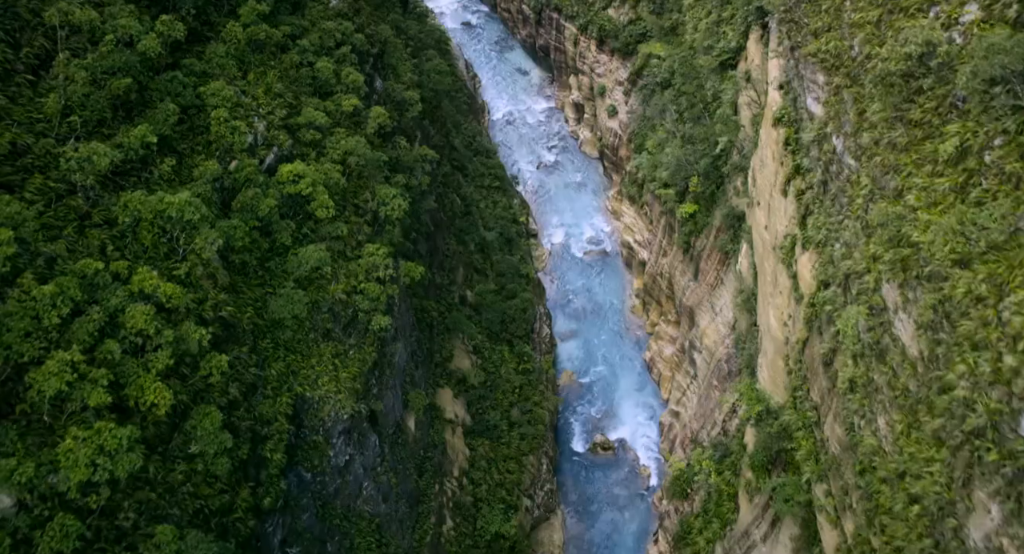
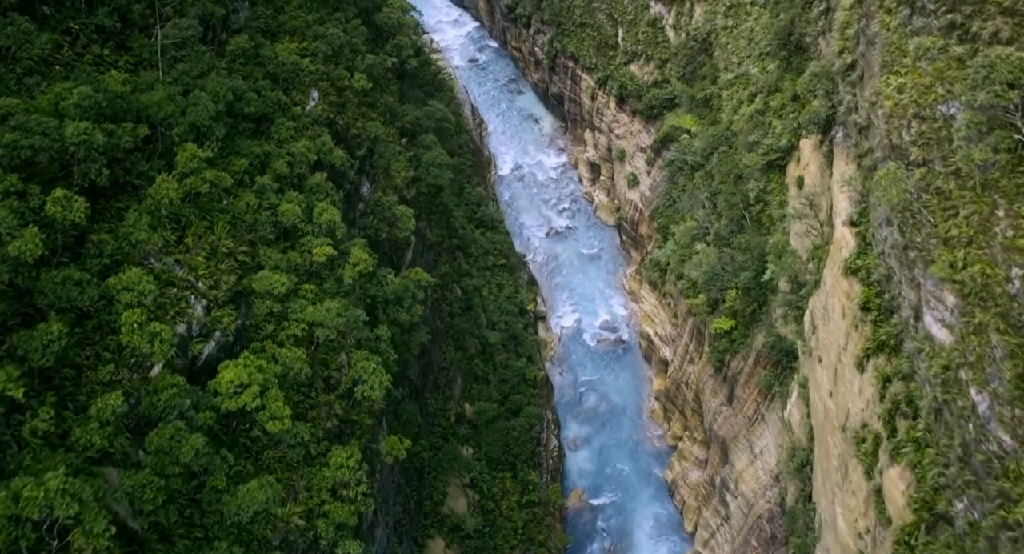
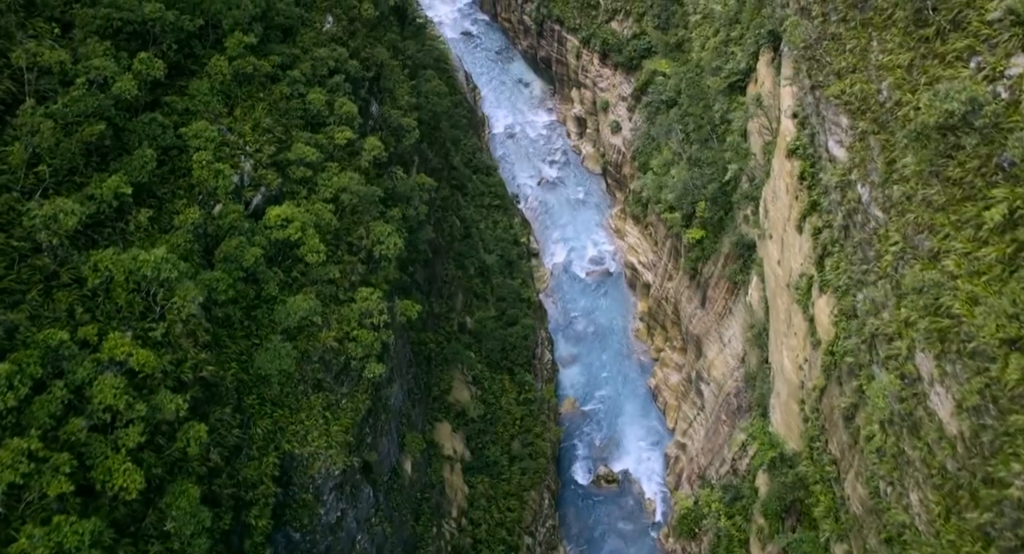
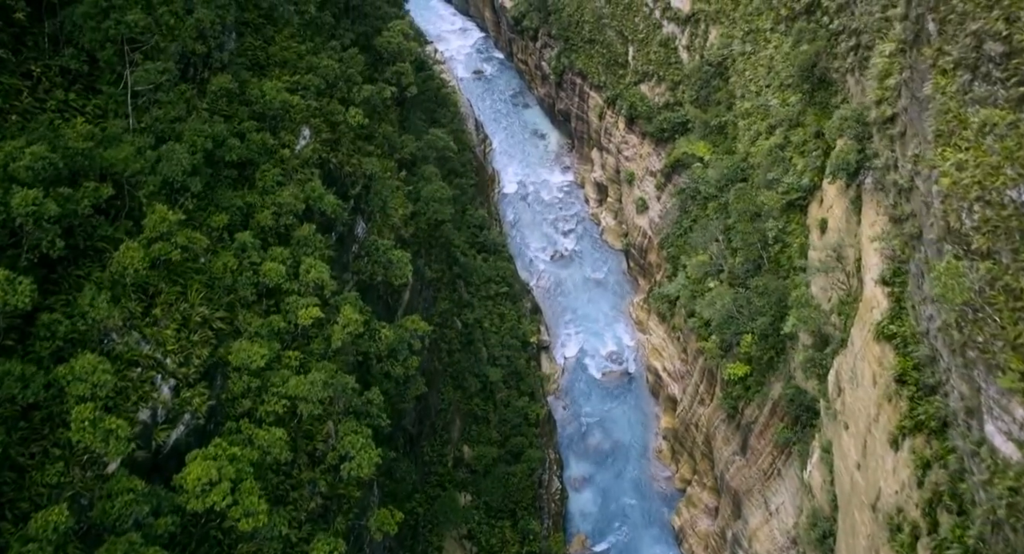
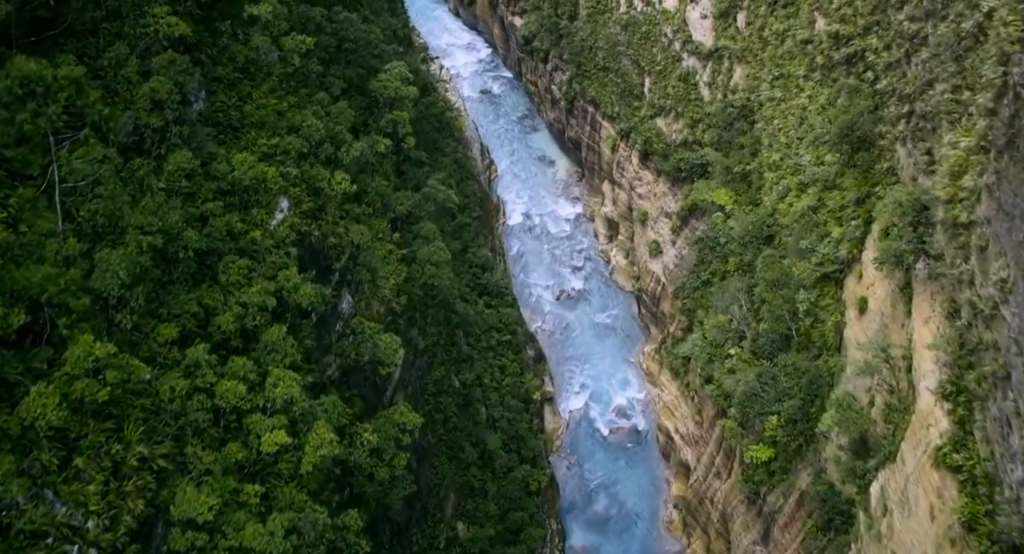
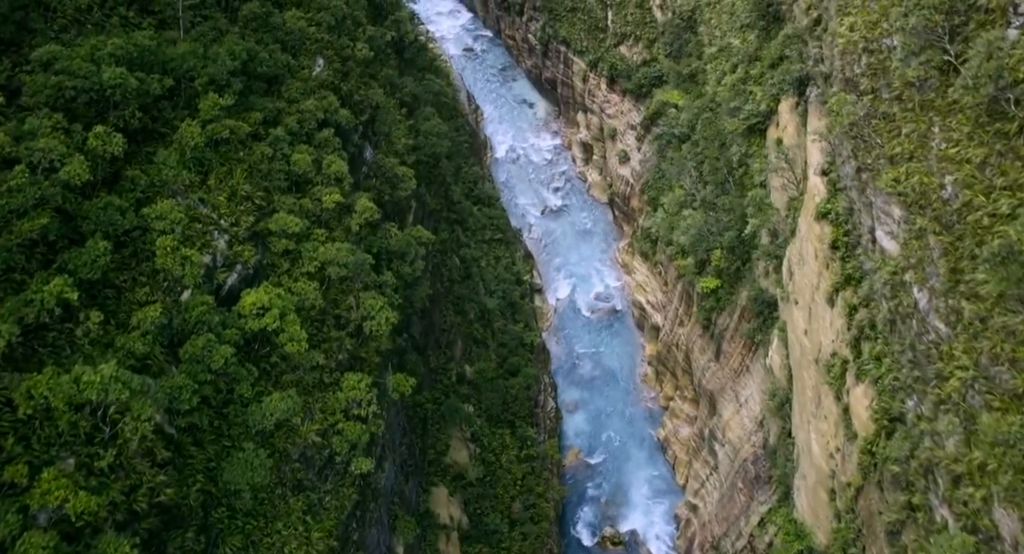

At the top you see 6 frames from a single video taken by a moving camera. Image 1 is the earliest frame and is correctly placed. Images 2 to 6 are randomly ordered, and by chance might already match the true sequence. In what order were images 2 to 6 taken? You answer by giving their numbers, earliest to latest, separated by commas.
3, 6, 2, 4, 5
